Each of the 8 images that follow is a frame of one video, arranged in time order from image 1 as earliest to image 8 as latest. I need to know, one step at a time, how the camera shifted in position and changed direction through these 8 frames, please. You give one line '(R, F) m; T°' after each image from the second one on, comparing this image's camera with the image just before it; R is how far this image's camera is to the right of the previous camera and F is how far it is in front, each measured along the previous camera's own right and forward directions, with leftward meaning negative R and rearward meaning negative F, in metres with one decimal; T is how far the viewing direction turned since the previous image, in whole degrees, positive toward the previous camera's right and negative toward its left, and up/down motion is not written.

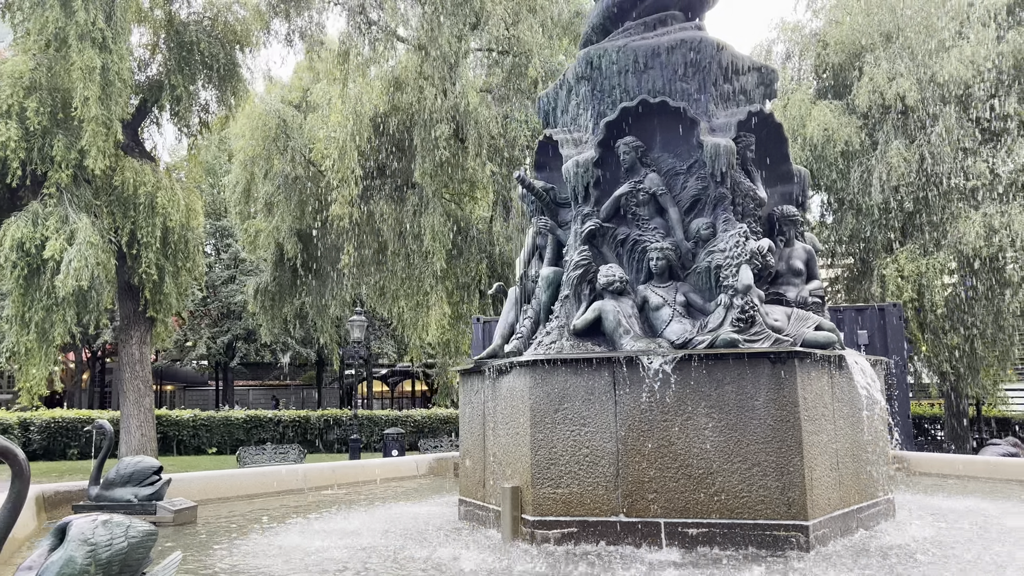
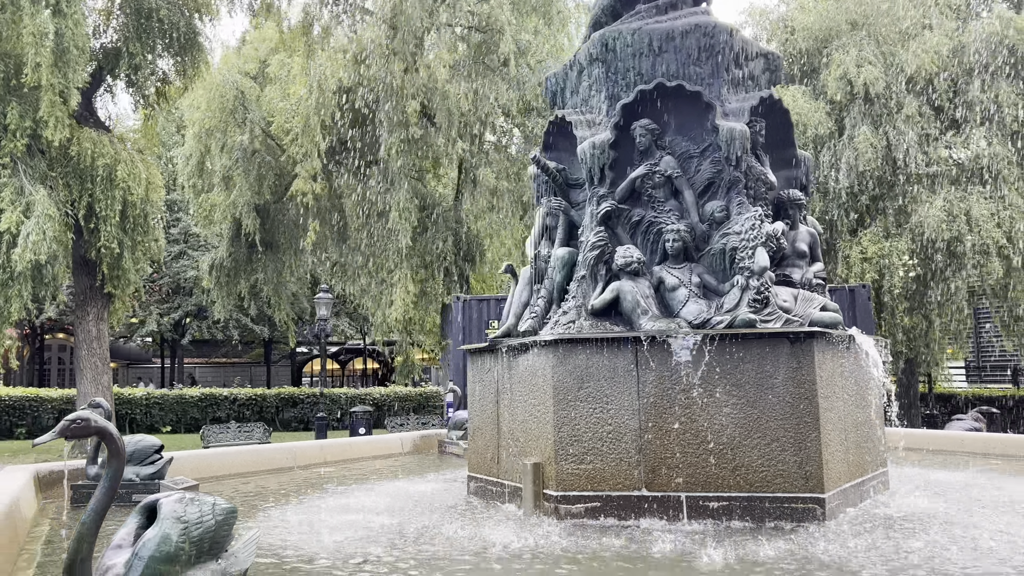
(-0.6, -0.1) m; +4°
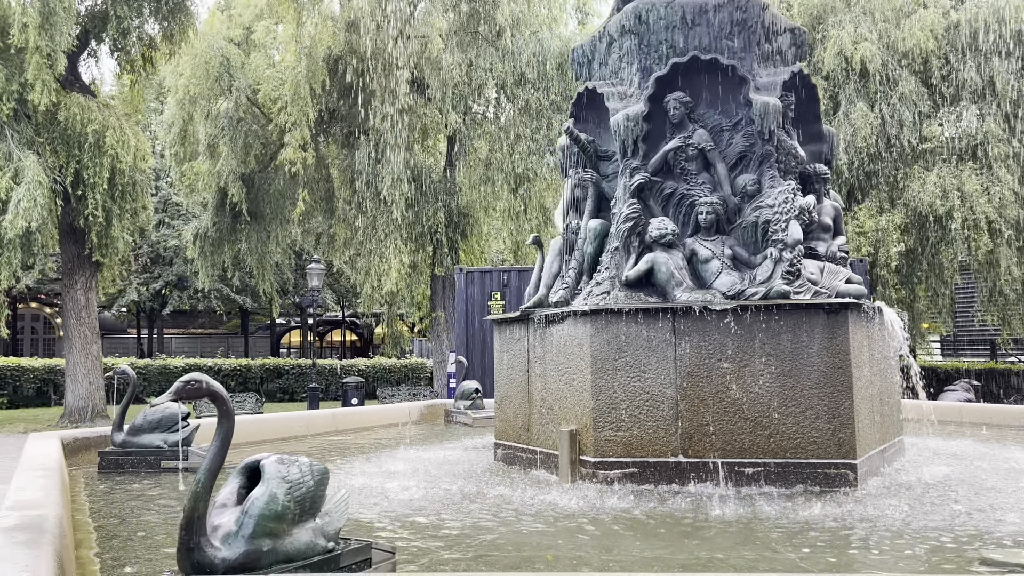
(-0.5, -0.1) m; +2°
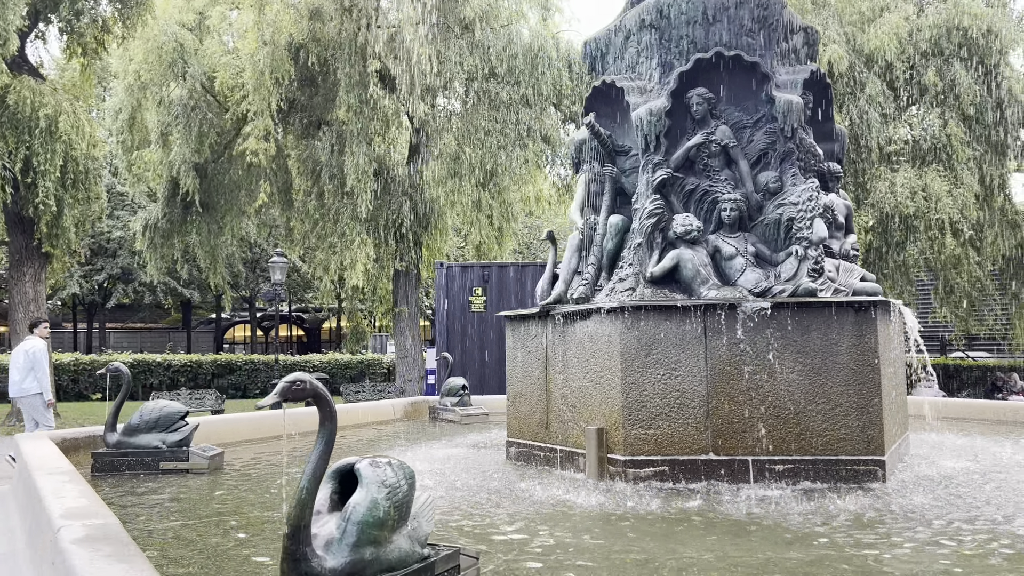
(-0.7, +0.2) m; +4°
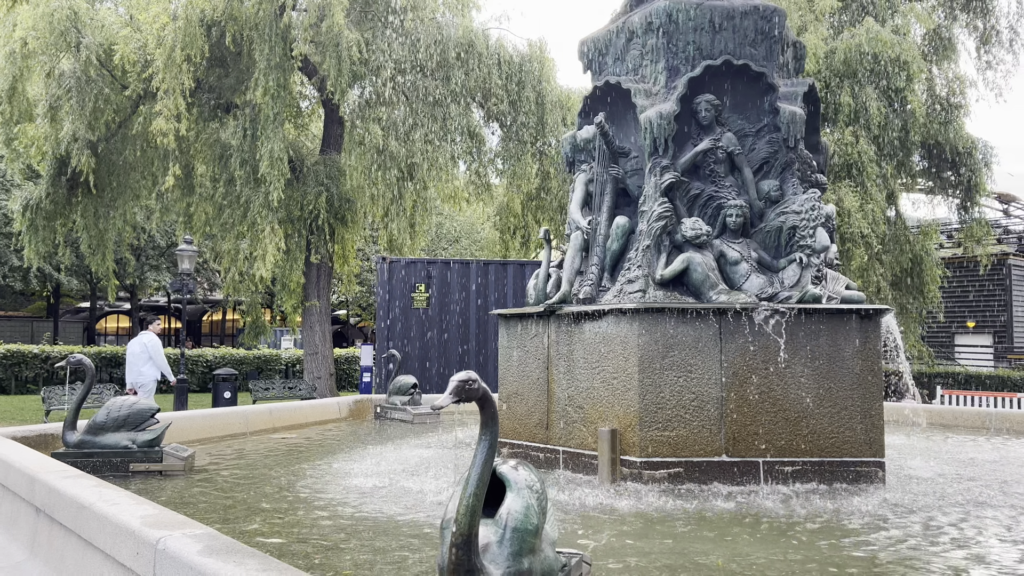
(-1.0, +0.2) m; +8°
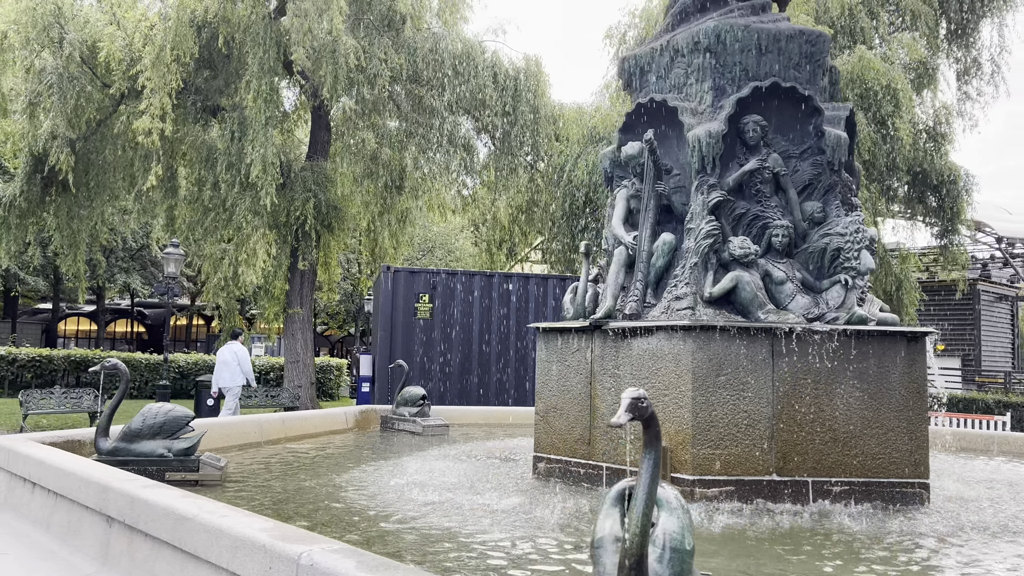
(-0.7, +0.1) m; +3°
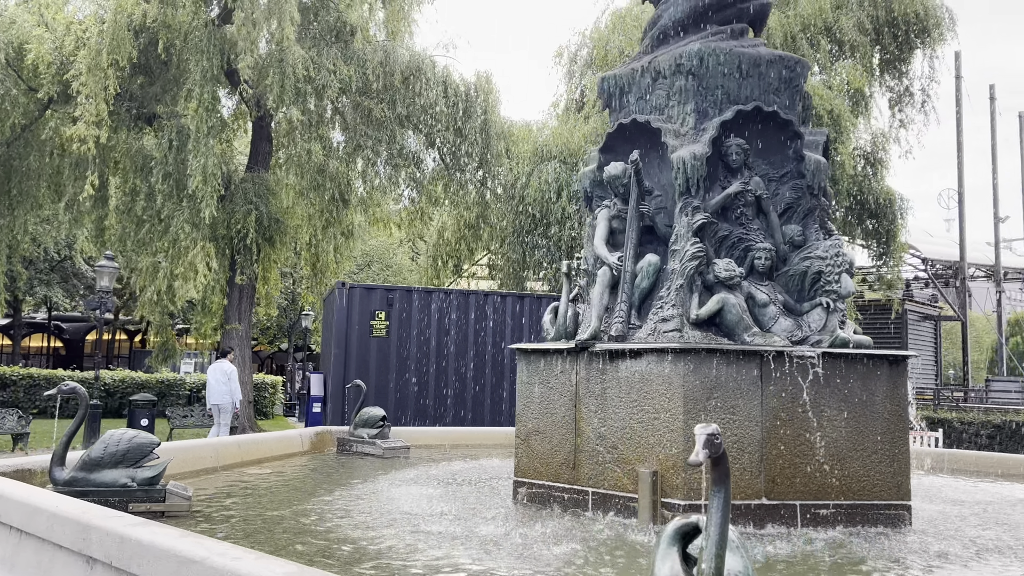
(-0.4, +0.2) m; +5°
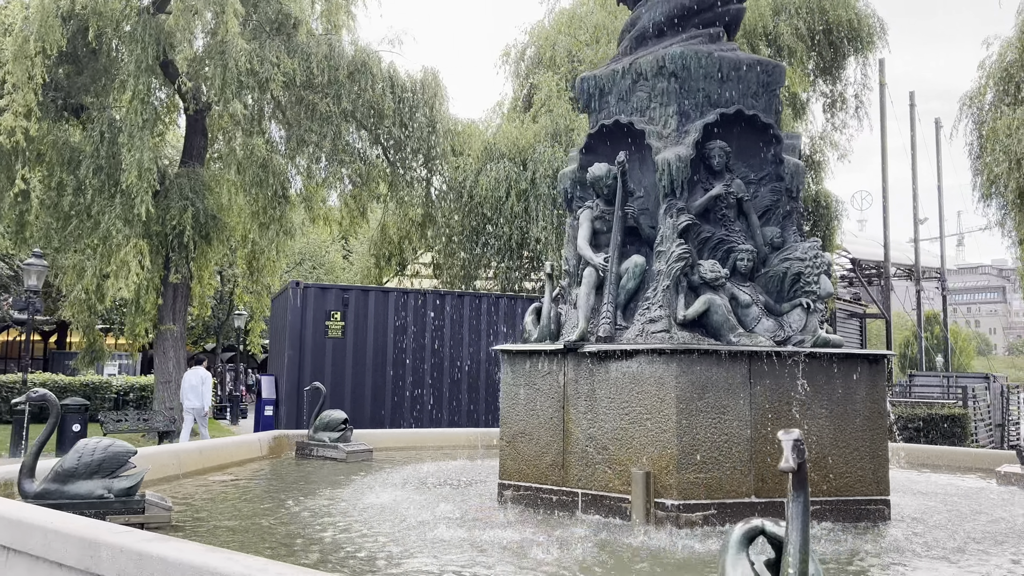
(-0.5, +0.1) m; +5°
